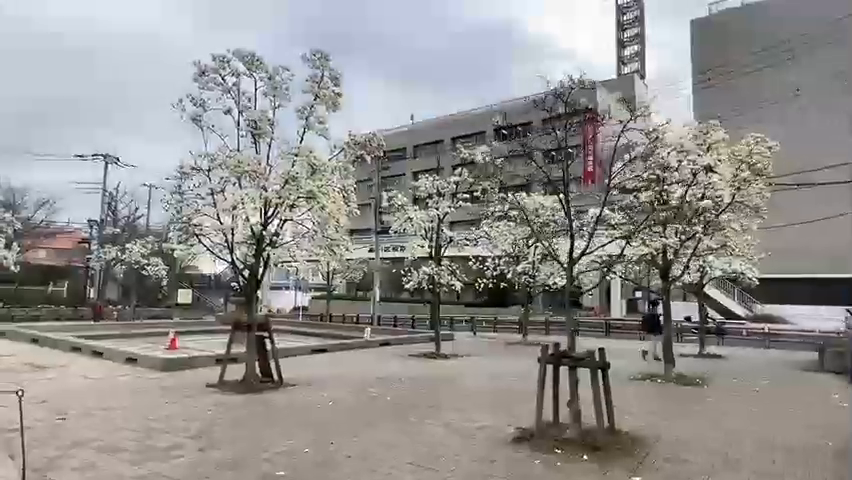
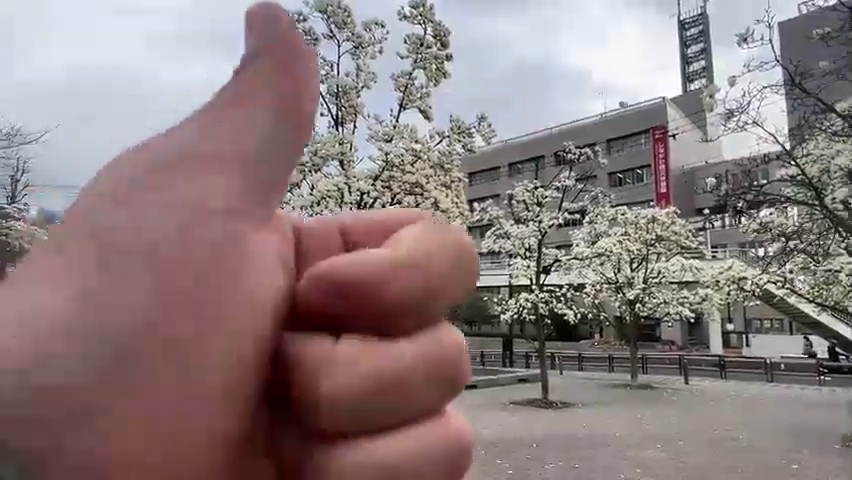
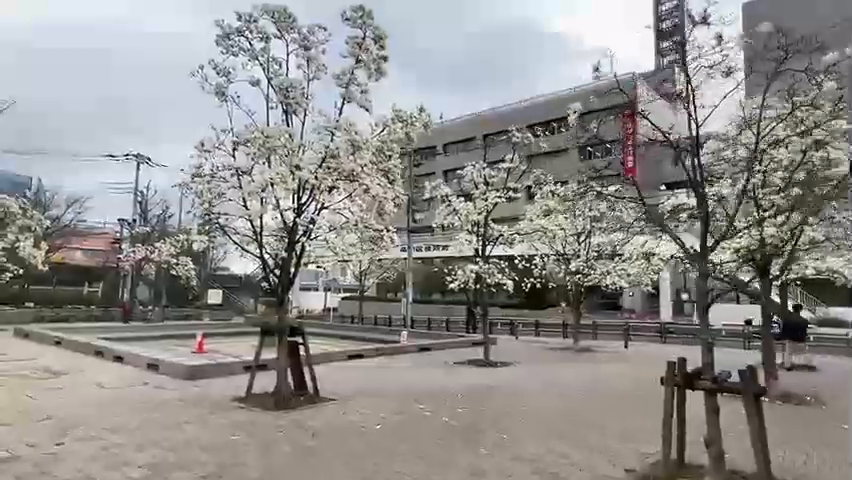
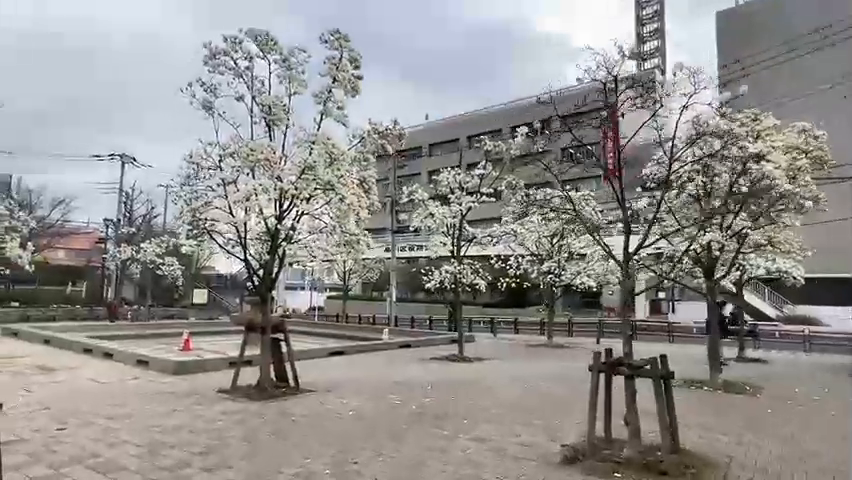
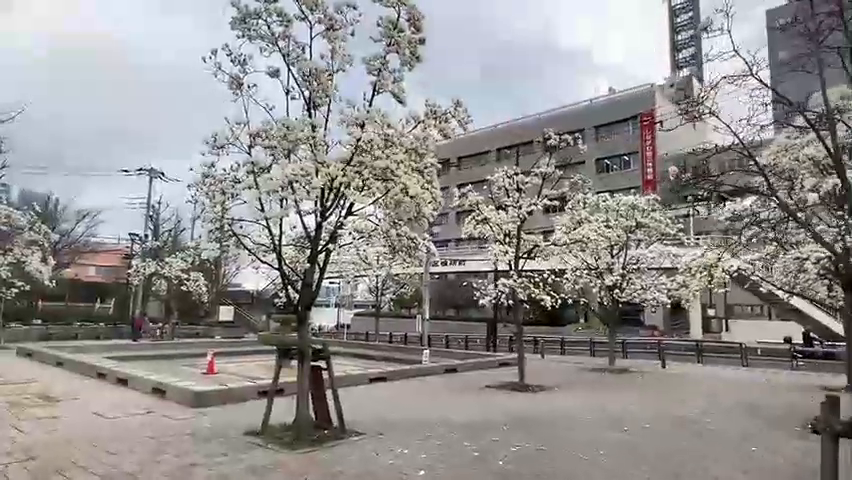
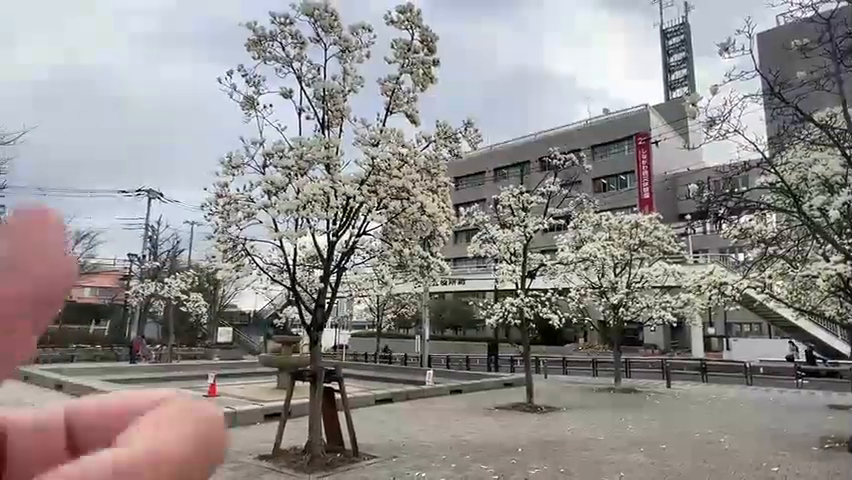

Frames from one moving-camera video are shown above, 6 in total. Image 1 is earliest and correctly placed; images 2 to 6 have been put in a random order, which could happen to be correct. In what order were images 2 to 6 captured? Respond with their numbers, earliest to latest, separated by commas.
4, 3, 5, 6, 2
